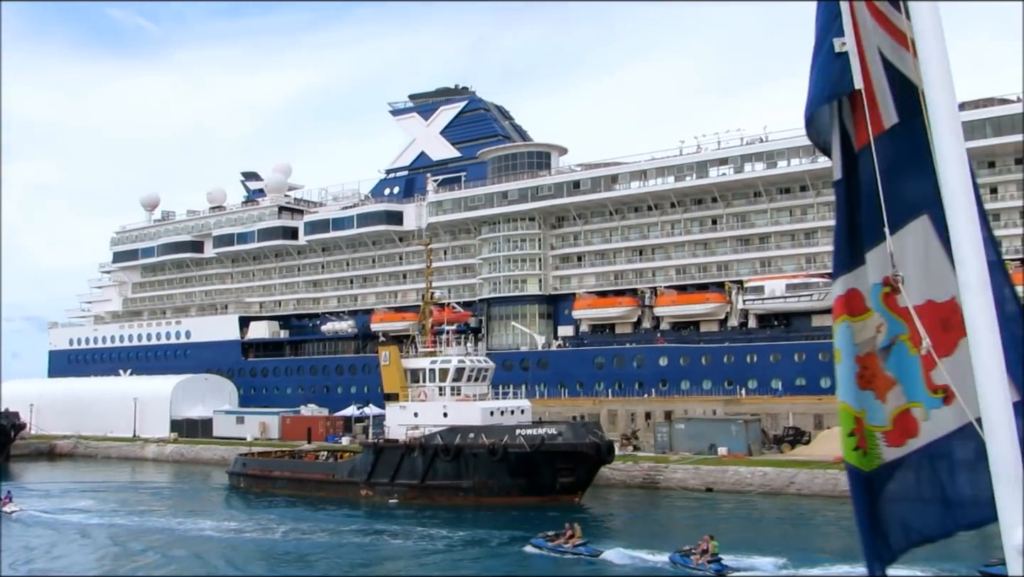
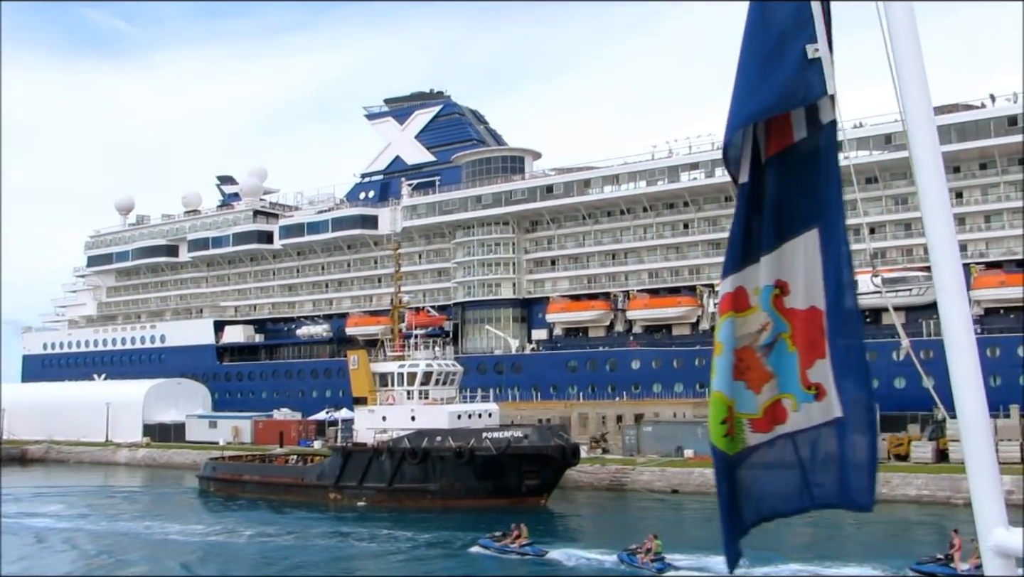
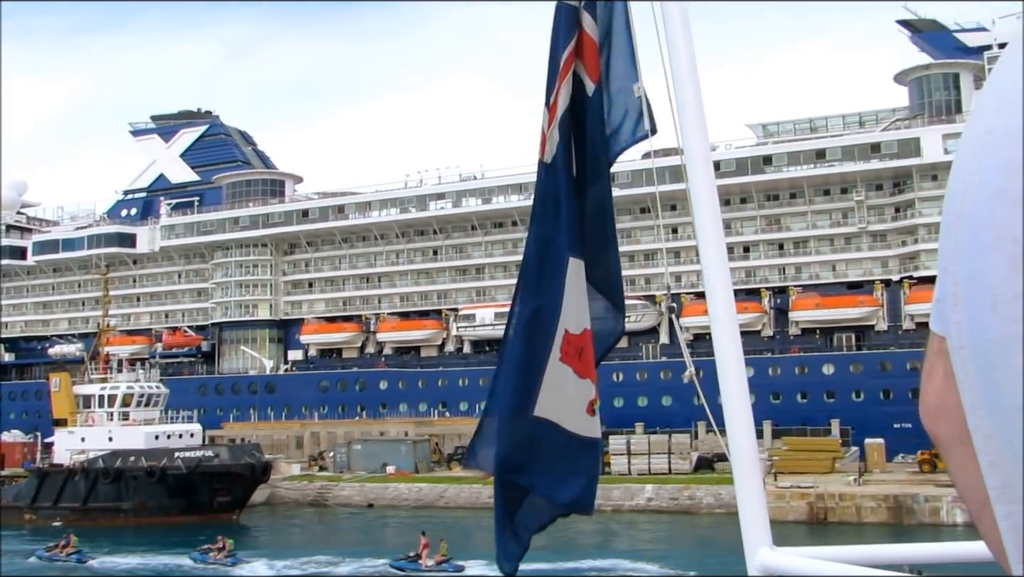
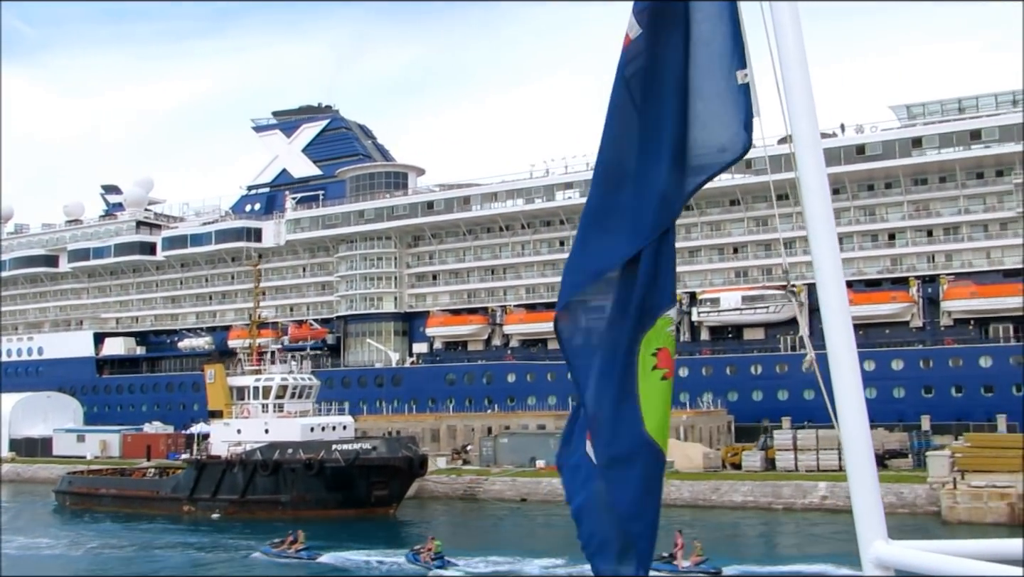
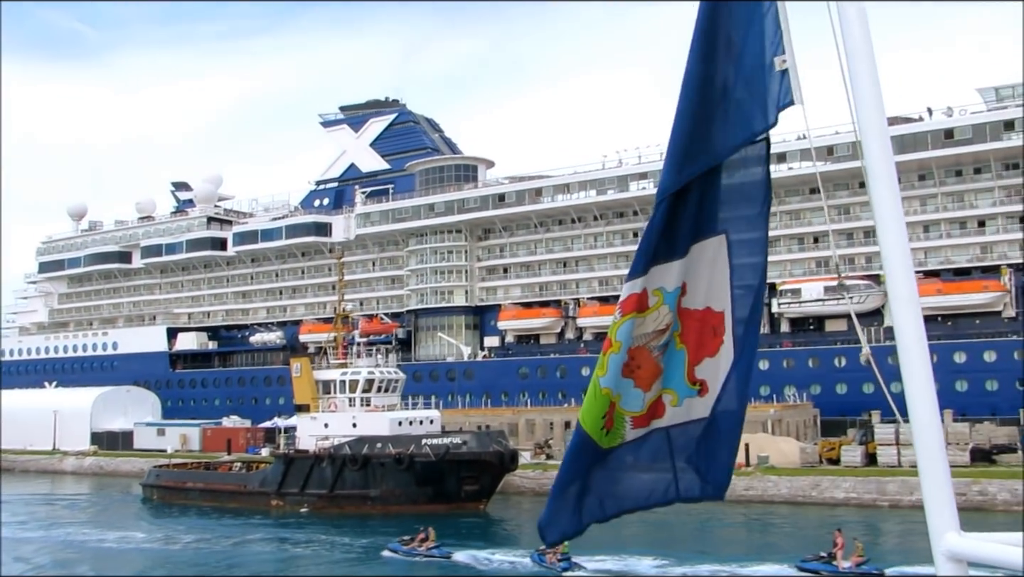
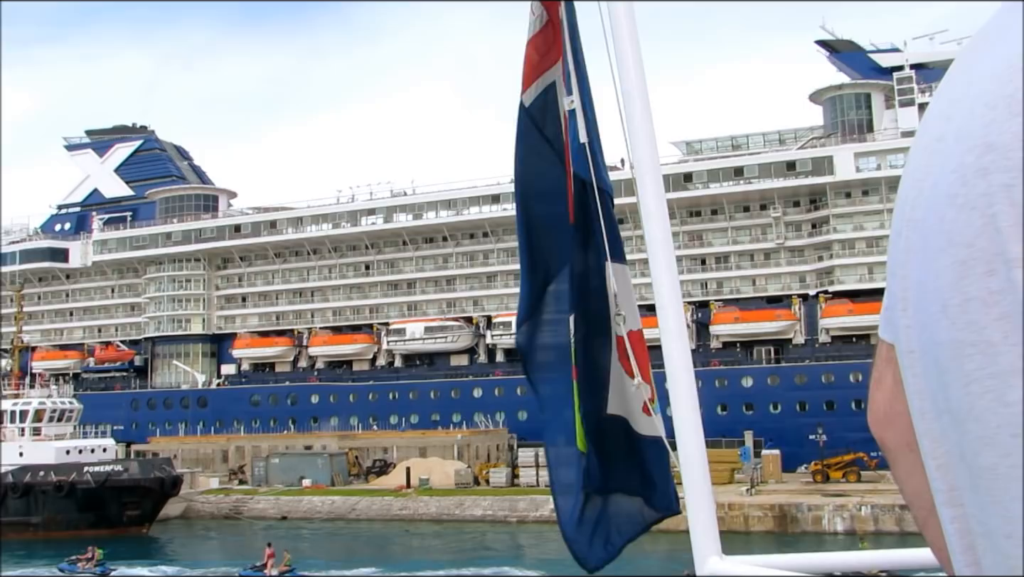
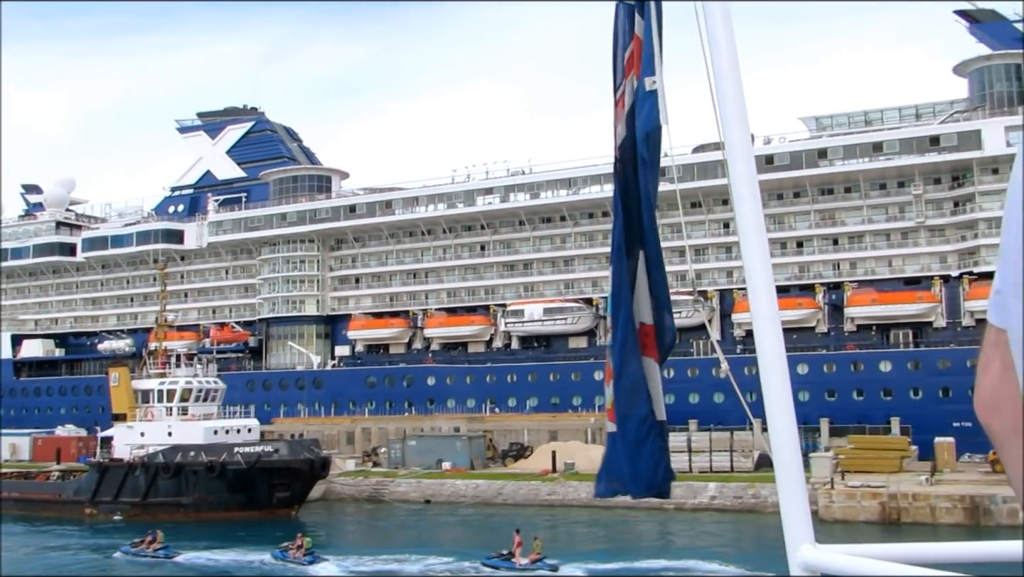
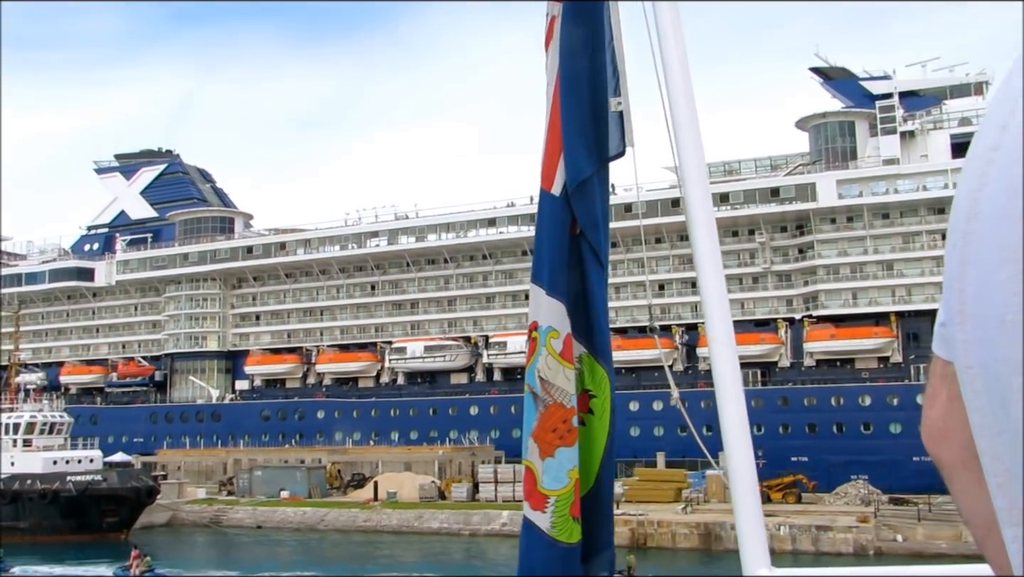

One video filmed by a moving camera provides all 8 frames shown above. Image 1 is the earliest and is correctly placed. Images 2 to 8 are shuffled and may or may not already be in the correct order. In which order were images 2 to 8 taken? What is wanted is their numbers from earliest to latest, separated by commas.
2, 5, 4, 7, 3, 6, 8
